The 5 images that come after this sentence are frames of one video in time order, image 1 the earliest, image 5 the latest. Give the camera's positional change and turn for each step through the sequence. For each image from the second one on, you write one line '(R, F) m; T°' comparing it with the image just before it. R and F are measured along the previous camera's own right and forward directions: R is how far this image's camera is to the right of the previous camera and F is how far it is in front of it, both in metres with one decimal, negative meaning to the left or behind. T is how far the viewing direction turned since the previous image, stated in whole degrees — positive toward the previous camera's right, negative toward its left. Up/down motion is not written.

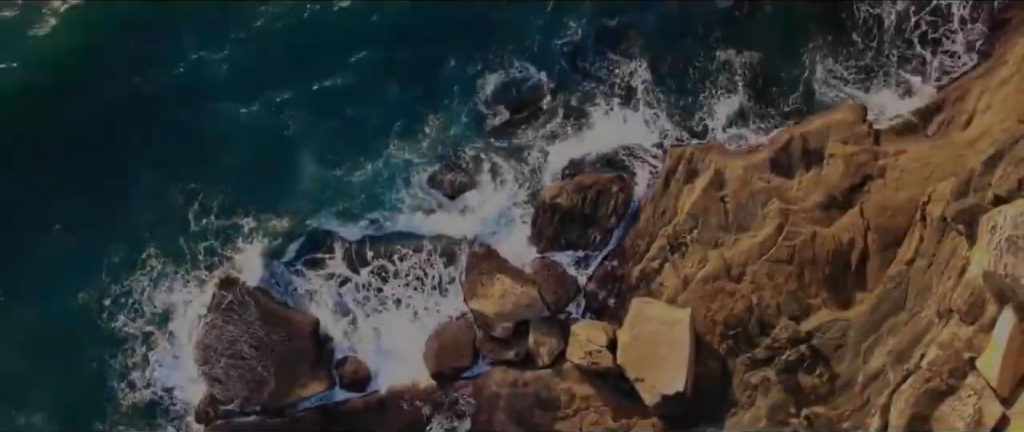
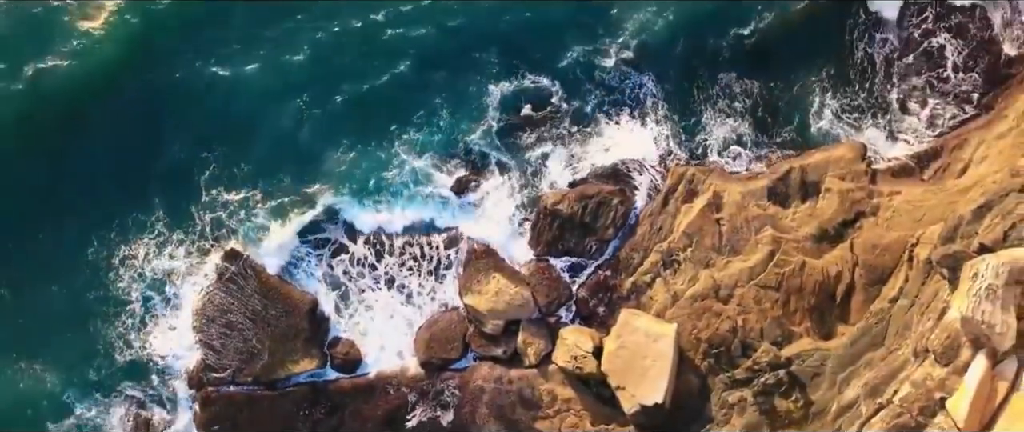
(0.0, -0.7) m; 0°
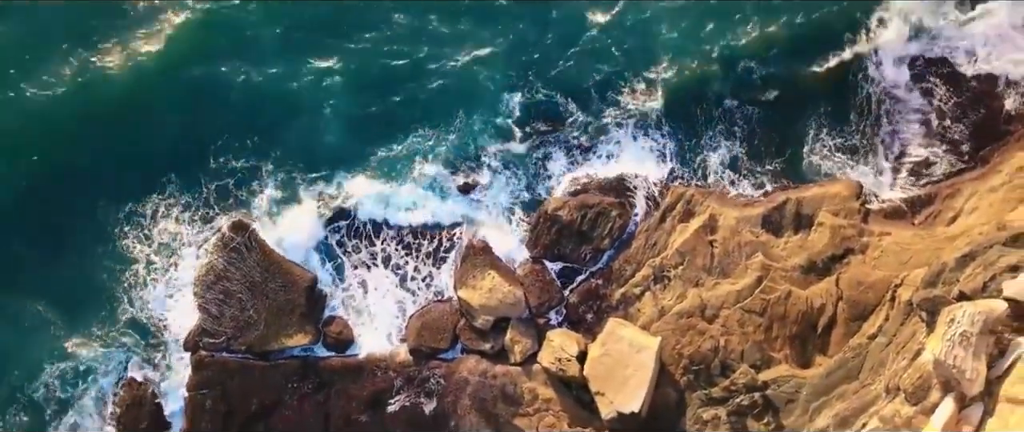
(0.0, -0.8) m; 0°
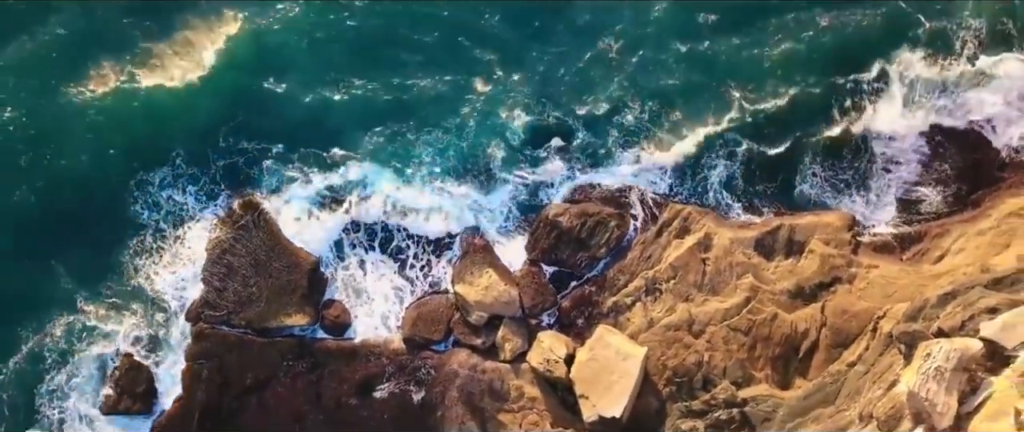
(0.0, -0.8) m; 0°
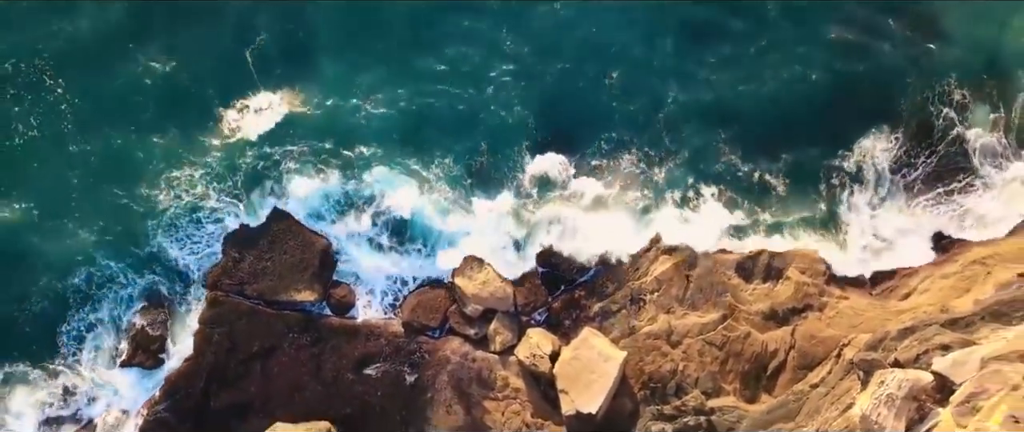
(-0.1, -2.0) m; 0°
